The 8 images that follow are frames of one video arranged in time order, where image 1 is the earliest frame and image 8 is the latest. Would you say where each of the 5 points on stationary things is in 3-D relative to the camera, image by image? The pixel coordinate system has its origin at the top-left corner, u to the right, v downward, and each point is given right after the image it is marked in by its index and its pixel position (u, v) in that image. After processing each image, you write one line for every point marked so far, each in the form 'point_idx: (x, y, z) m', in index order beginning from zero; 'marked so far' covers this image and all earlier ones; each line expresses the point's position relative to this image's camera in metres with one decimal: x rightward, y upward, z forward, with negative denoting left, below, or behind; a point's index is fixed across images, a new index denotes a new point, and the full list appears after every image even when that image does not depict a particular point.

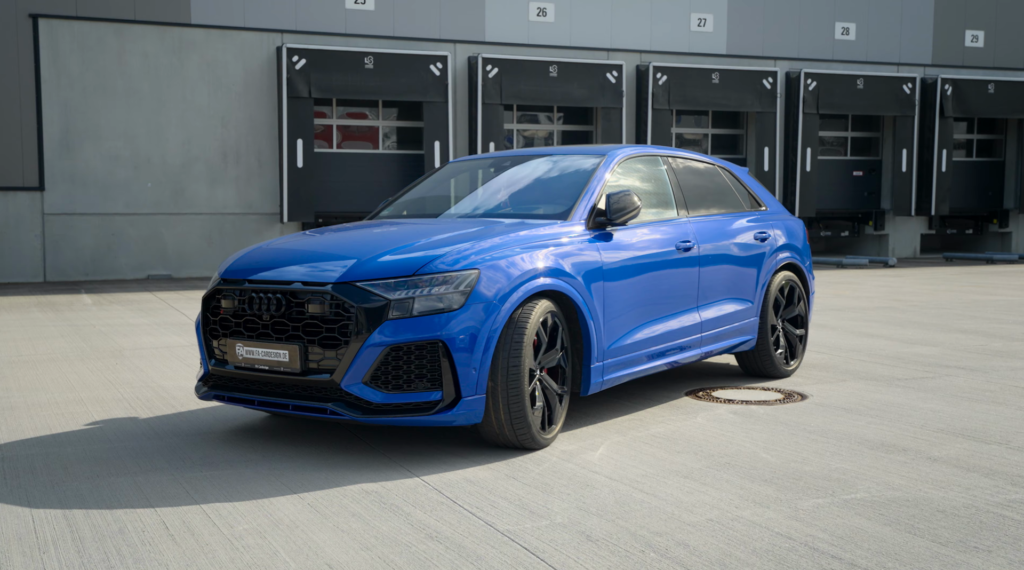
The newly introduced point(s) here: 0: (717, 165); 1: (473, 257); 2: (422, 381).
0: (+1.5, +0.9, +6.6) m
1: (-0.2, +0.1, +4.5) m
2: (-0.4, -0.5, +4.3) m
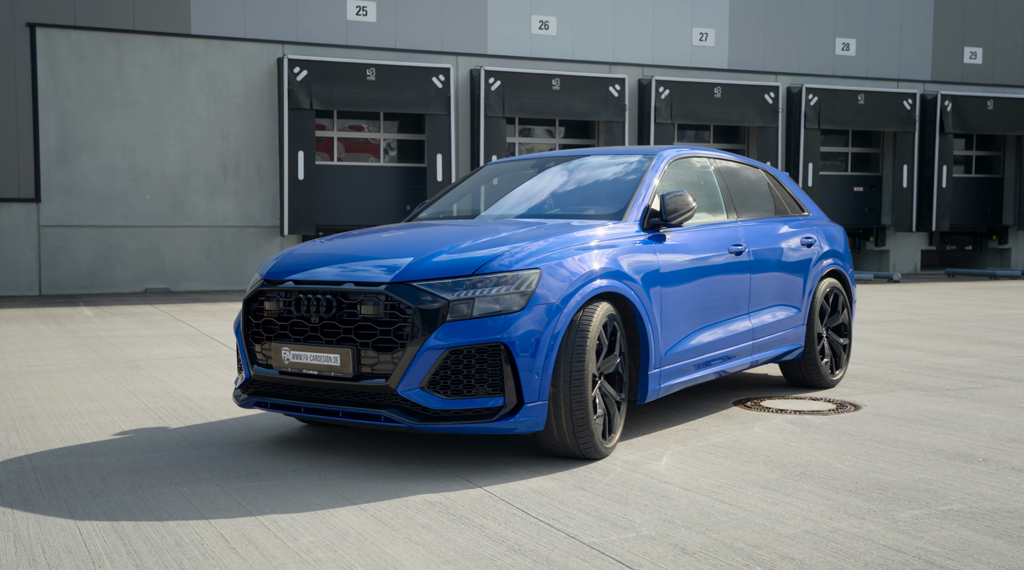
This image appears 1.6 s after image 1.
0: (+1.7, +0.8, +6.4) m
1: (+0.1, +0.1, +4.3) m
2: (-0.1, -0.5, +4.1) m
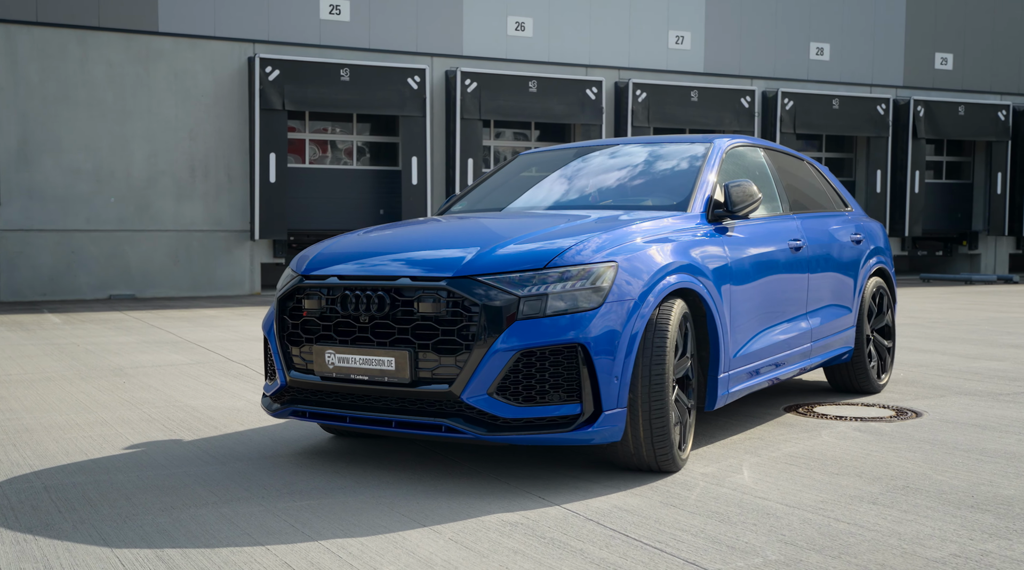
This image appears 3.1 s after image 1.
0: (+2.0, +0.8, +6.1) m
1: (+0.4, +0.2, +3.9) m
2: (+0.2, -0.4, +3.7) m
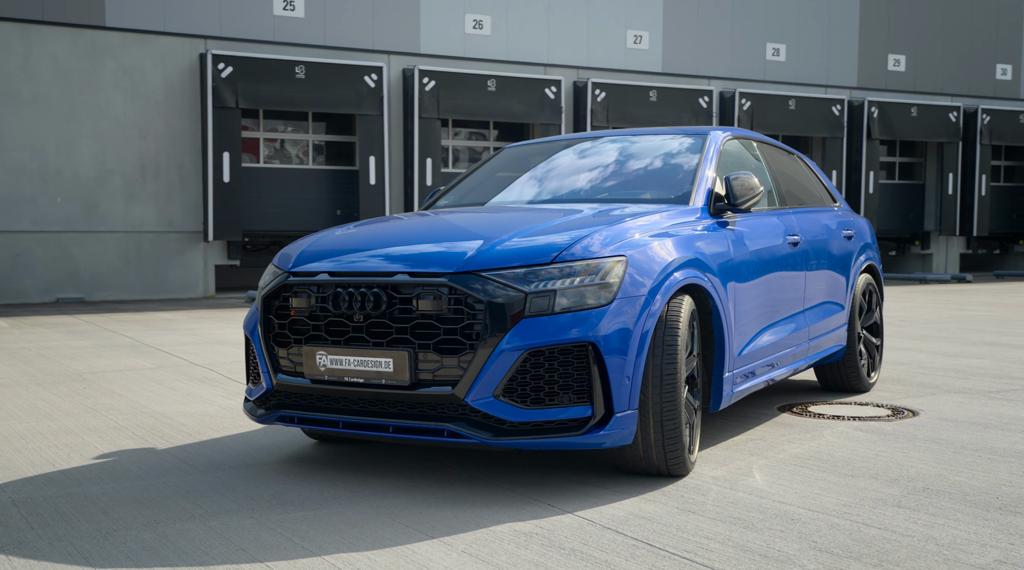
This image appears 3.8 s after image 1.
0: (+1.9, +0.9, +6.0) m
1: (+0.4, +0.2, +3.7) m
2: (+0.2, -0.4, +3.5) m
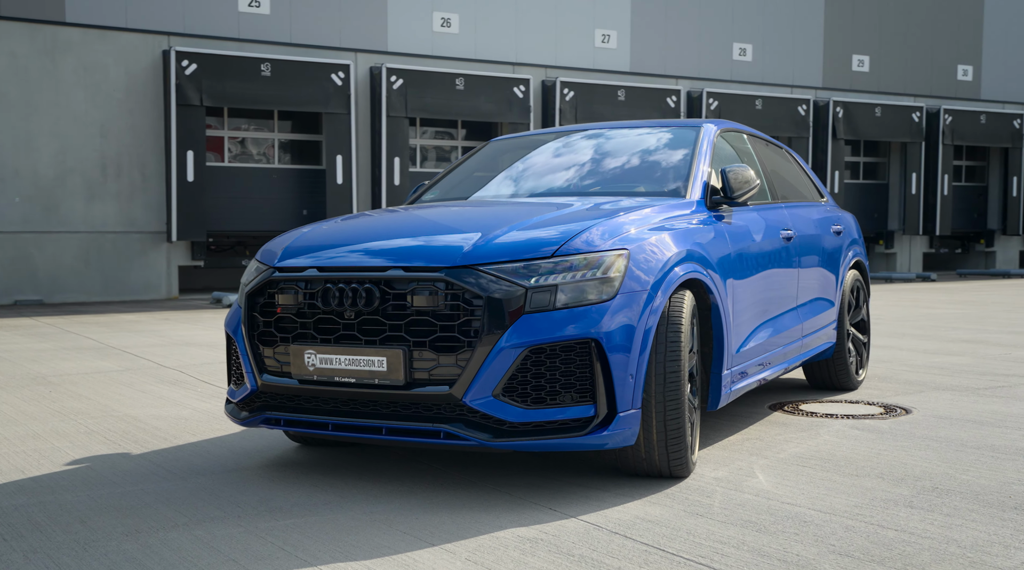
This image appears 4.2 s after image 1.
0: (+1.8, +0.9, +5.9) m
1: (+0.4, +0.2, +3.6) m
2: (+0.2, -0.4, +3.4) m
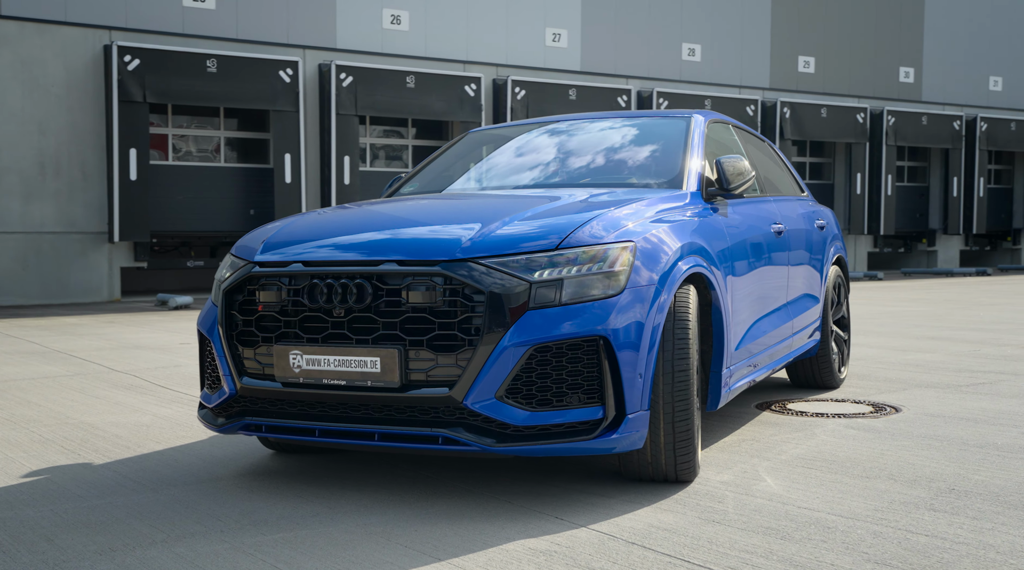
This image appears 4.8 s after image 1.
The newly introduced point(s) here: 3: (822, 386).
0: (+1.6, +0.9, +5.8) m
1: (+0.4, +0.2, +3.4) m
2: (+0.2, -0.4, +3.2) m
3: (+2.0, -0.6, +5.9) m
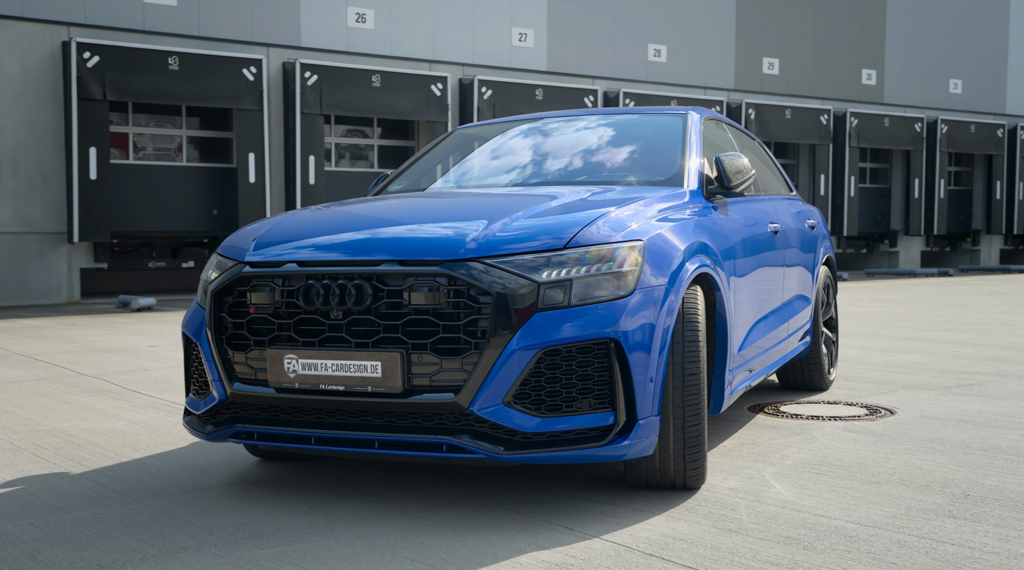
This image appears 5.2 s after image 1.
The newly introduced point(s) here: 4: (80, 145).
0: (+1.5, +0.9, +5.7) m
1: (+0.4, +0.2, +3.3) m
2: (+0.2, -0.4, +3.1) m
3: (+1.9, -0.6, +5.8) m
4: (-7.5, +2.5, +16.0) m
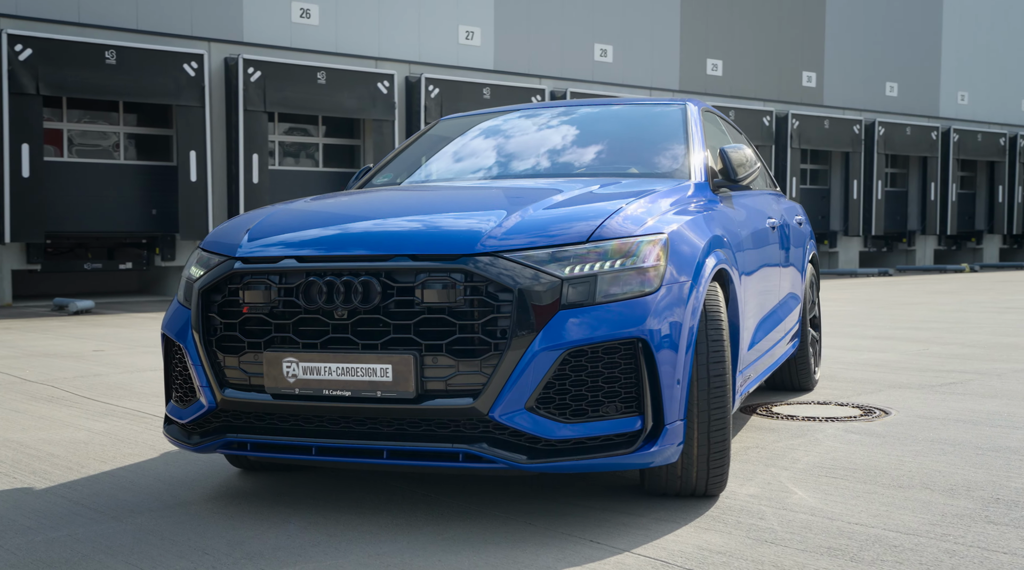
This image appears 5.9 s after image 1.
0: (+1.4, +0.9, +5.6) m
1: (+0.5, +0.2, +3.1) m
2: (+0.3, -0.4, +2.9) m
3: (+1.8, -0.6, +5.7) m
4: (-8.3, +2.5, +15.3) m
